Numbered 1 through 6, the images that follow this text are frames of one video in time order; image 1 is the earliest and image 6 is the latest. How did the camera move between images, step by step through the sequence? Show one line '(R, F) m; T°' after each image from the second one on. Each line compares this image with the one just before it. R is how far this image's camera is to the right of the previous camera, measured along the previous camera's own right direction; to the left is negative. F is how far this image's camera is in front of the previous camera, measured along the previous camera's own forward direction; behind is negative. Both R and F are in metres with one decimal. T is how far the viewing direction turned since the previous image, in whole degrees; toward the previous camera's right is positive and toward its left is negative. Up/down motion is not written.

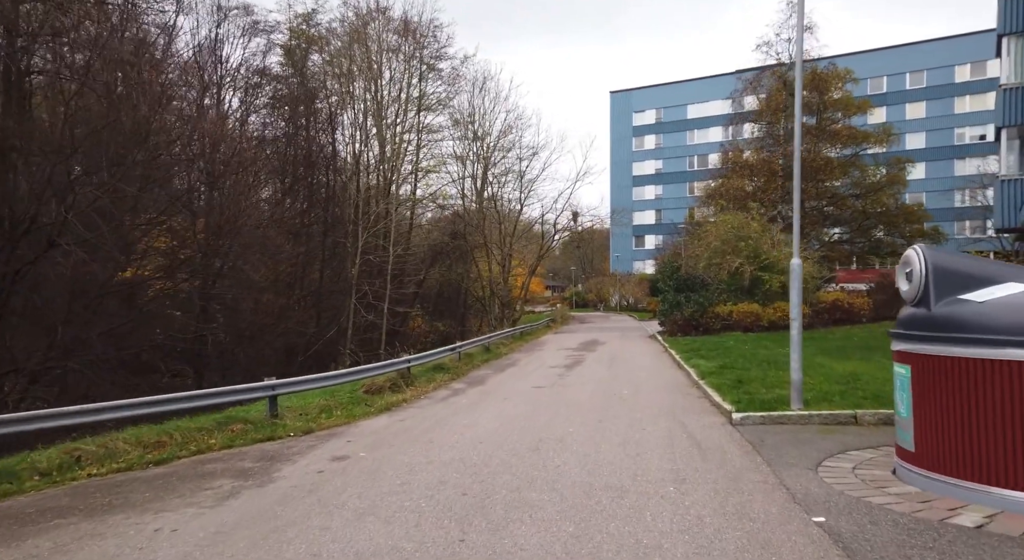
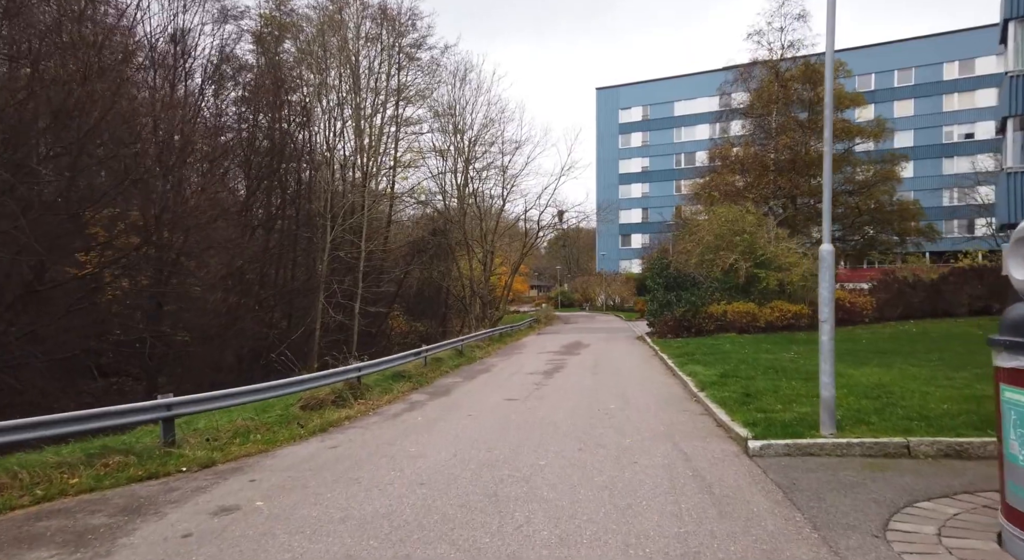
(+0.3, +1.6) m; +1°
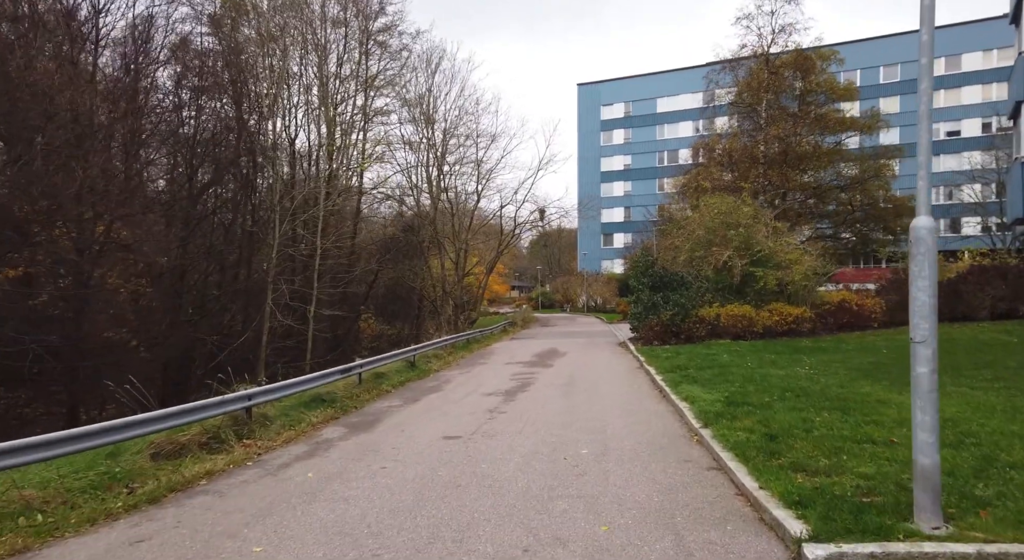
(+0.5, +2.4) m; +2°
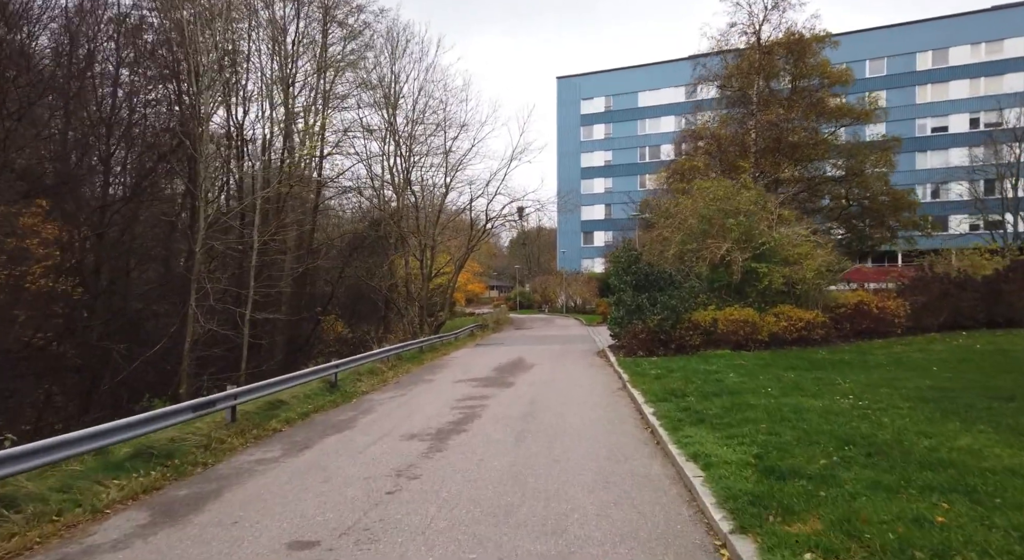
(+0.6, +3.0) m; +2°
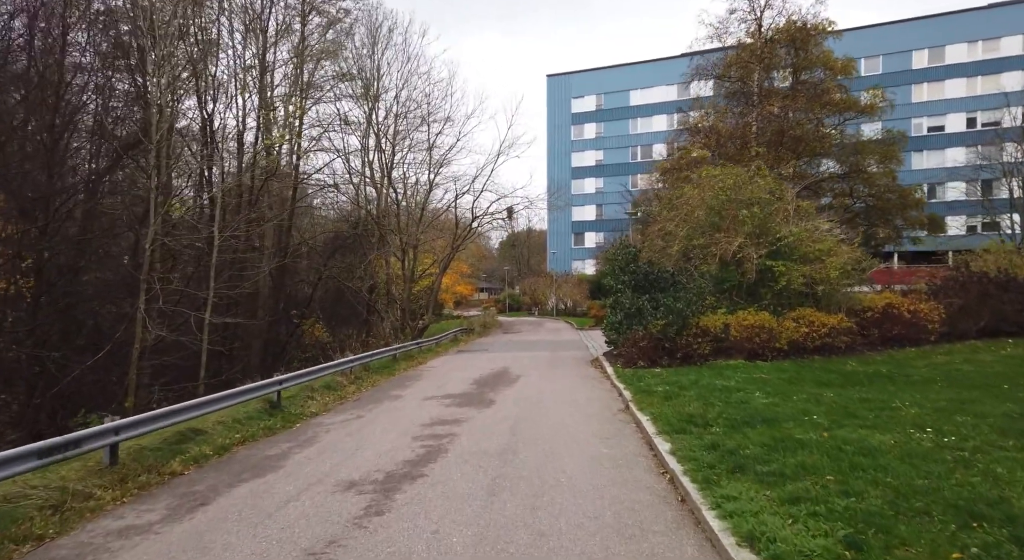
(+0.2, +1.9) m; +1°
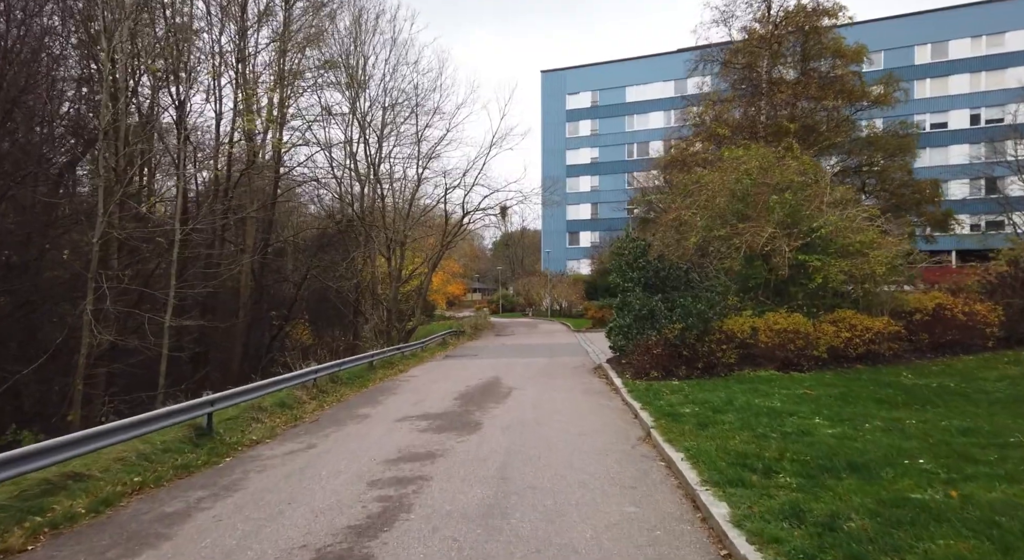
(0.0, +1.9) m; +1°
